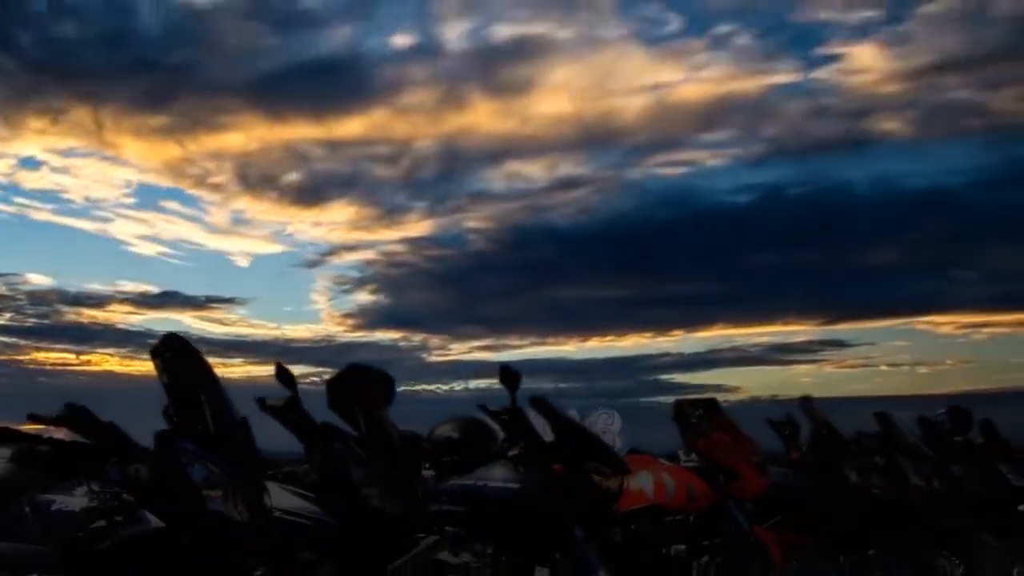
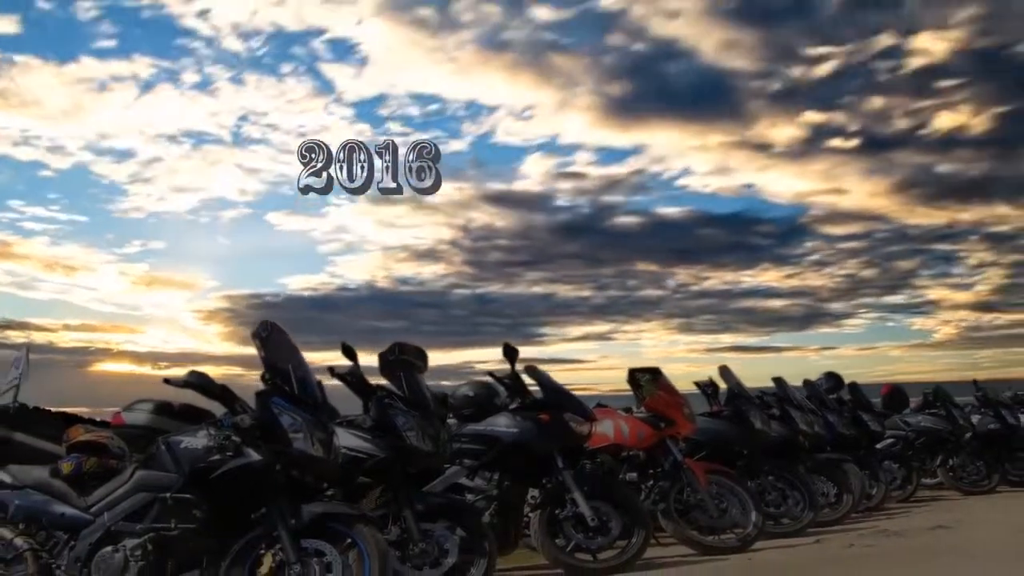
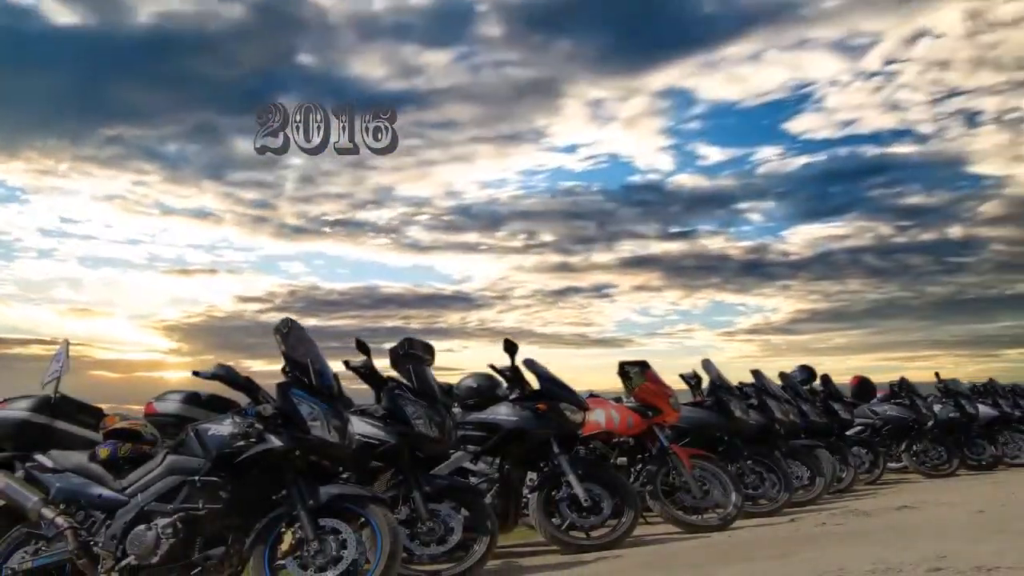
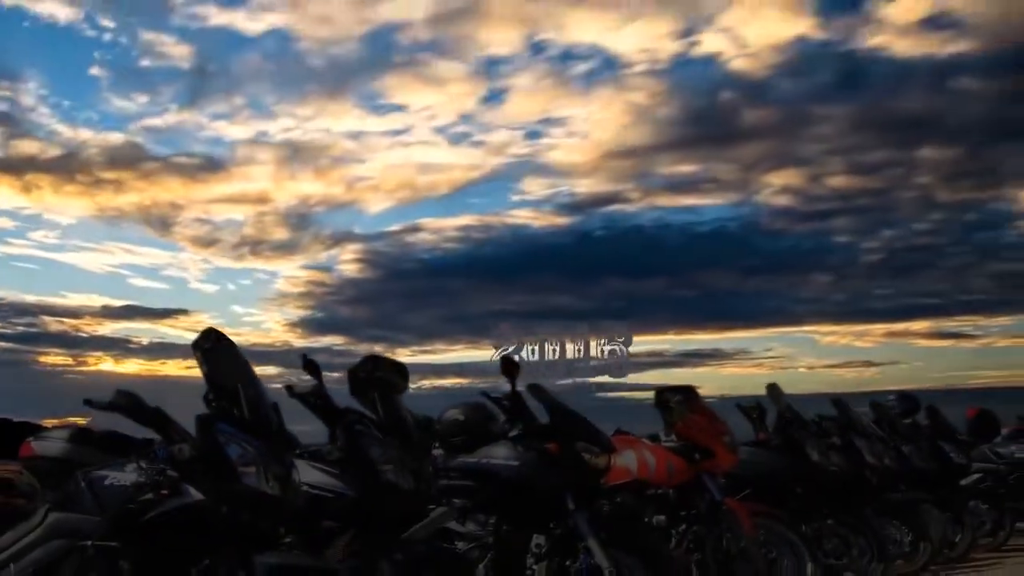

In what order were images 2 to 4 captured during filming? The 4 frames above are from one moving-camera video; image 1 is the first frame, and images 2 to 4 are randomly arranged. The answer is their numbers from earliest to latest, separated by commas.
4, 2, 3
